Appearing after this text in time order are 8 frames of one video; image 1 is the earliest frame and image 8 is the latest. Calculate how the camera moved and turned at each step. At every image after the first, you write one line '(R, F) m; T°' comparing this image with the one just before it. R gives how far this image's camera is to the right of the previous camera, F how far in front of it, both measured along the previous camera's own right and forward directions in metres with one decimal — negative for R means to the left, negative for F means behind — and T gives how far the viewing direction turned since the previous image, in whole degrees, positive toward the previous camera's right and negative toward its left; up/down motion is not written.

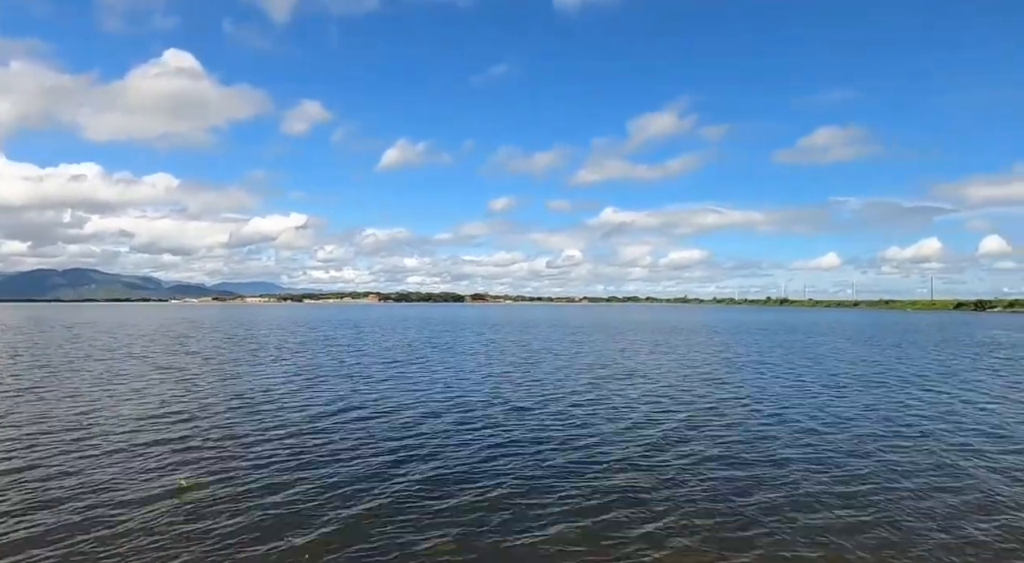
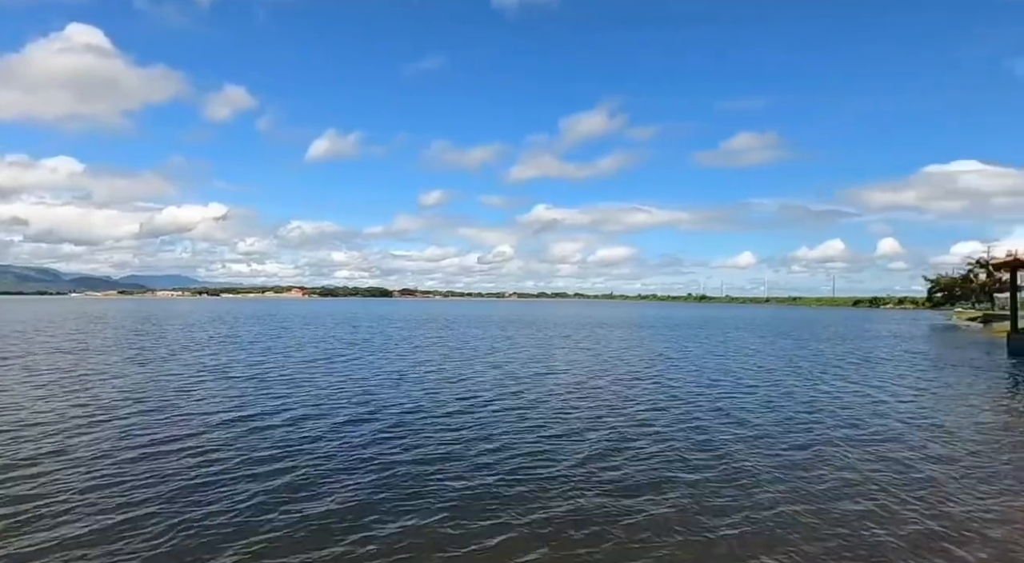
(+1.4, +0.8) m; +6°
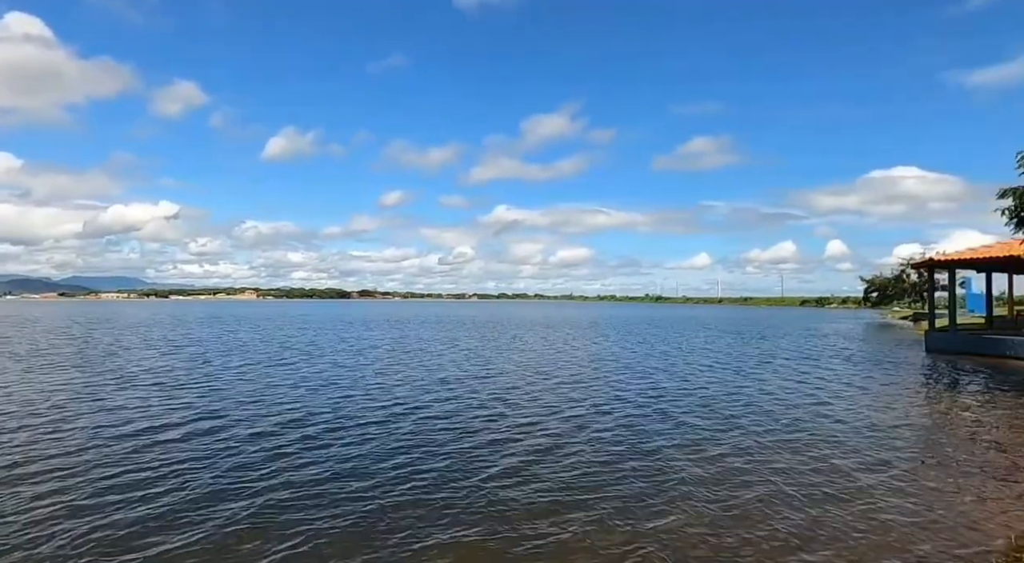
(+3.8, -0.5) m; +4°
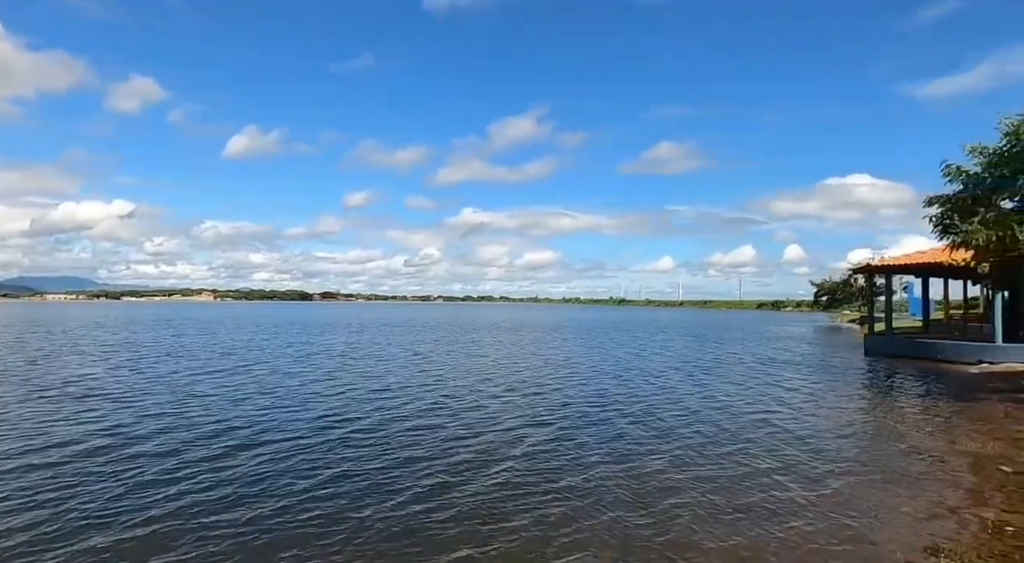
(+2.8, +0.6) m; +3°
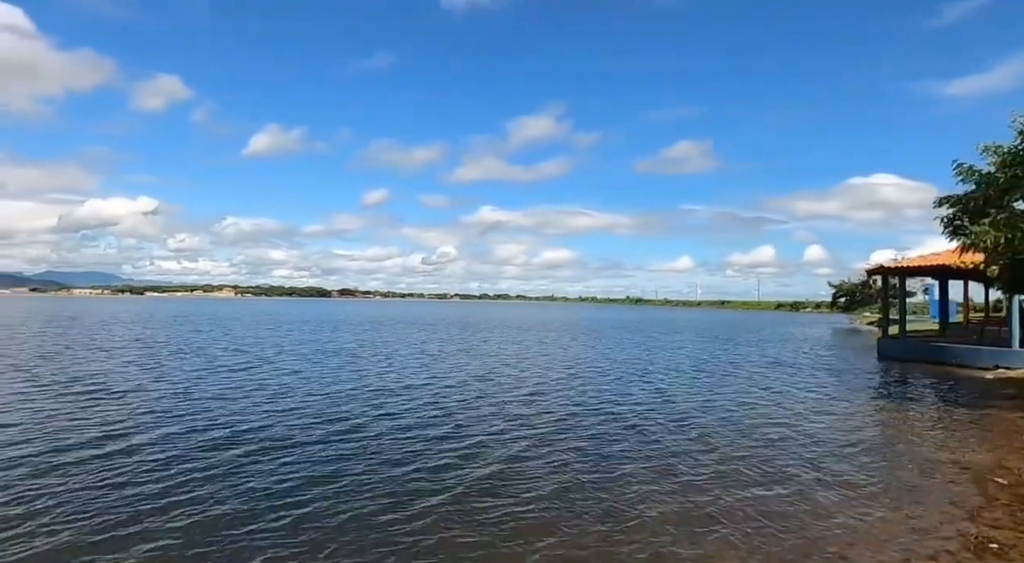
(-4.0, -7.9) m; -2°
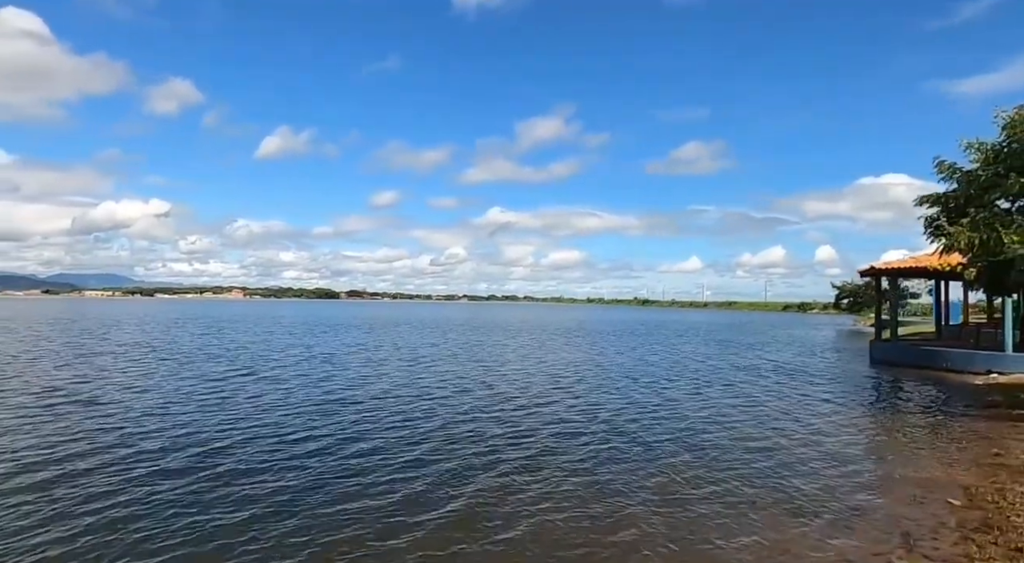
(+5.6, +3.0) m; -1°
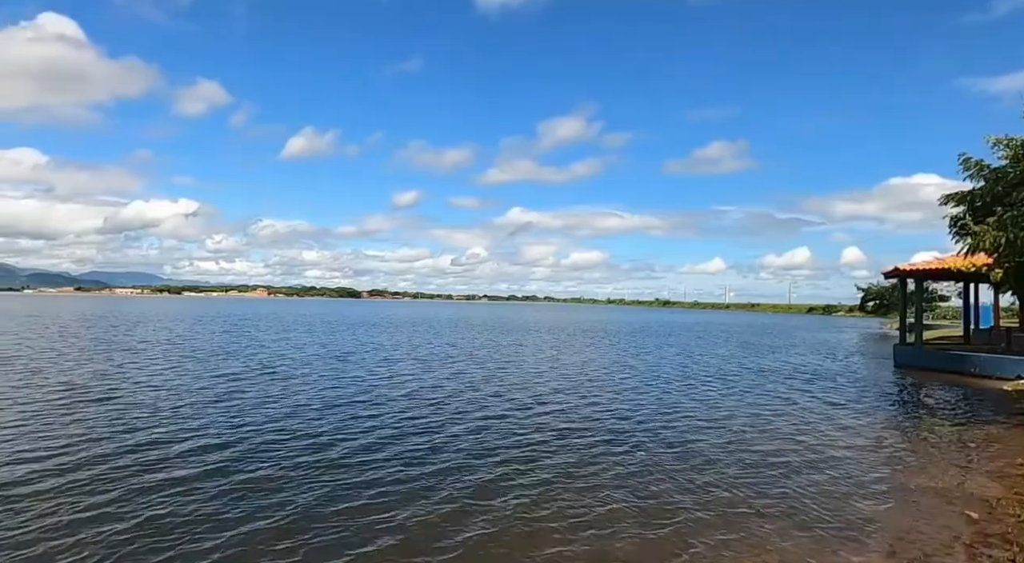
(-3.7, -6.6) m; -2°
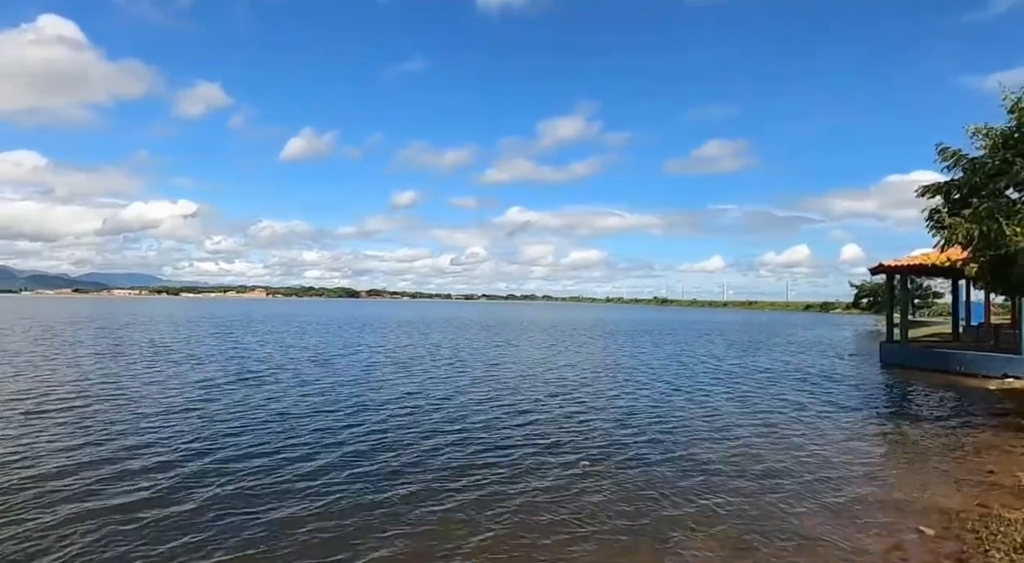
(+4.1, +2.8) m; 0°
